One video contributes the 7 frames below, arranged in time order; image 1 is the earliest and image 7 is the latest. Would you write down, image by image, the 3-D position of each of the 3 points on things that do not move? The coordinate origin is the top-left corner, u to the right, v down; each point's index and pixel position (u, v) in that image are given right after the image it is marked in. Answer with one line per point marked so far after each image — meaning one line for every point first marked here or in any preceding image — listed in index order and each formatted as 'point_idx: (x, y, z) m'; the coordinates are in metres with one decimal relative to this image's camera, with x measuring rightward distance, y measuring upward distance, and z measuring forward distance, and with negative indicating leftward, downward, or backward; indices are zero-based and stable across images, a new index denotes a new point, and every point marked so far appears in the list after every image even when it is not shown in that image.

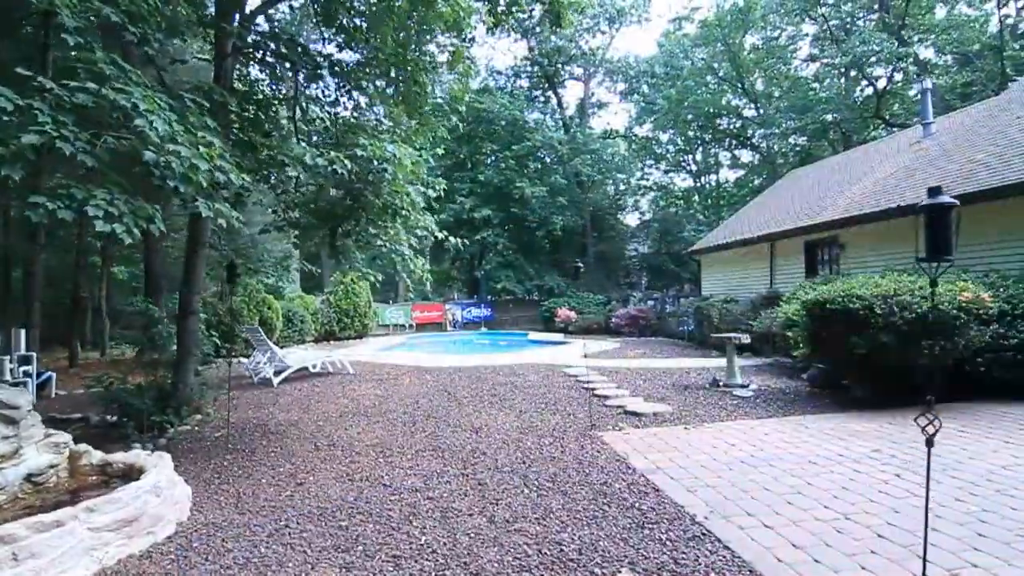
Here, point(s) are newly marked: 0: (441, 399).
0: (-1.0, -1.5, +7.3) m
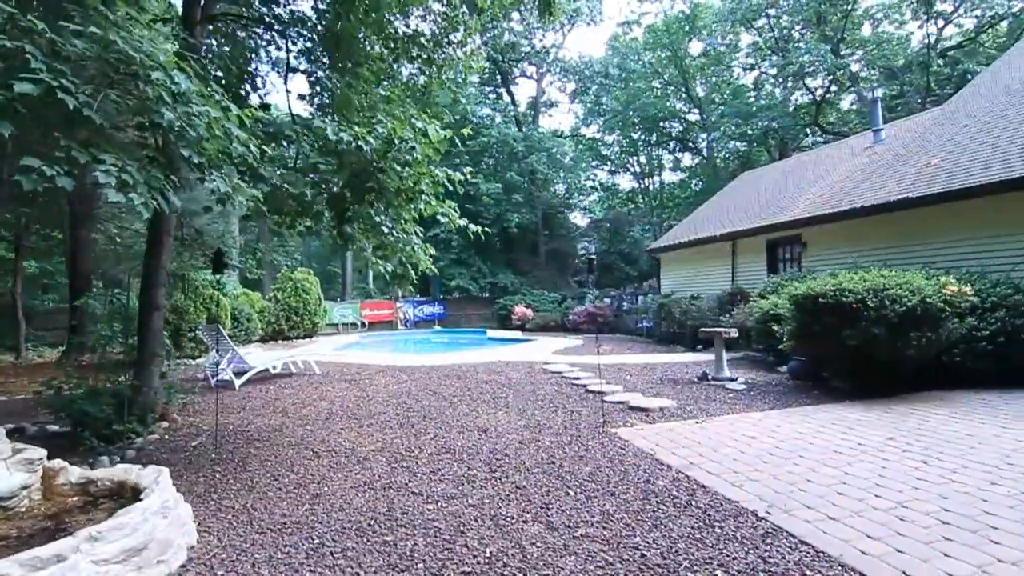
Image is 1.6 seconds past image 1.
0: (-1.1, -1.5, +7.0) m
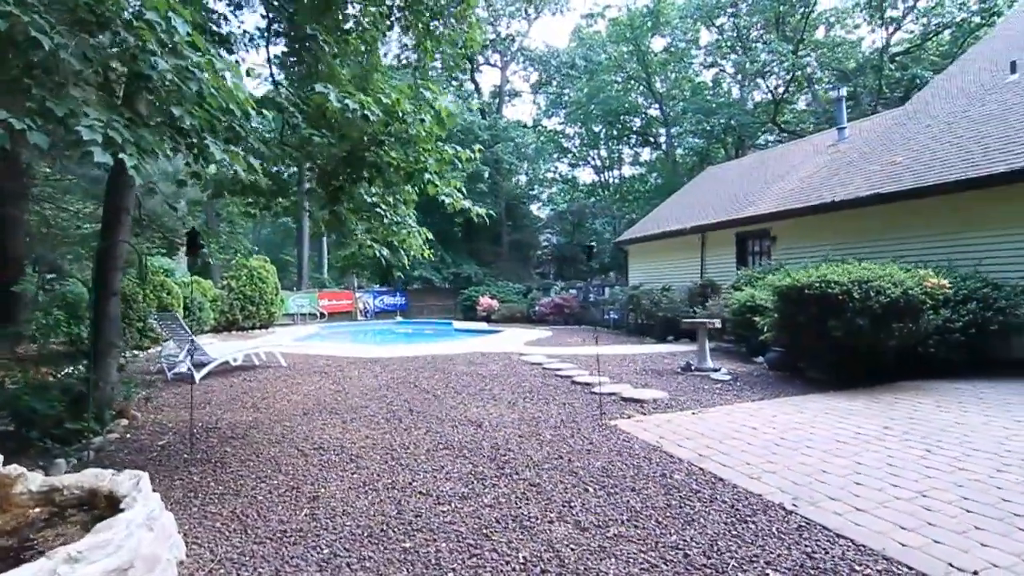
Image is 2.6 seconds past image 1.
0: (-1.3, -1.3, +6.7) m
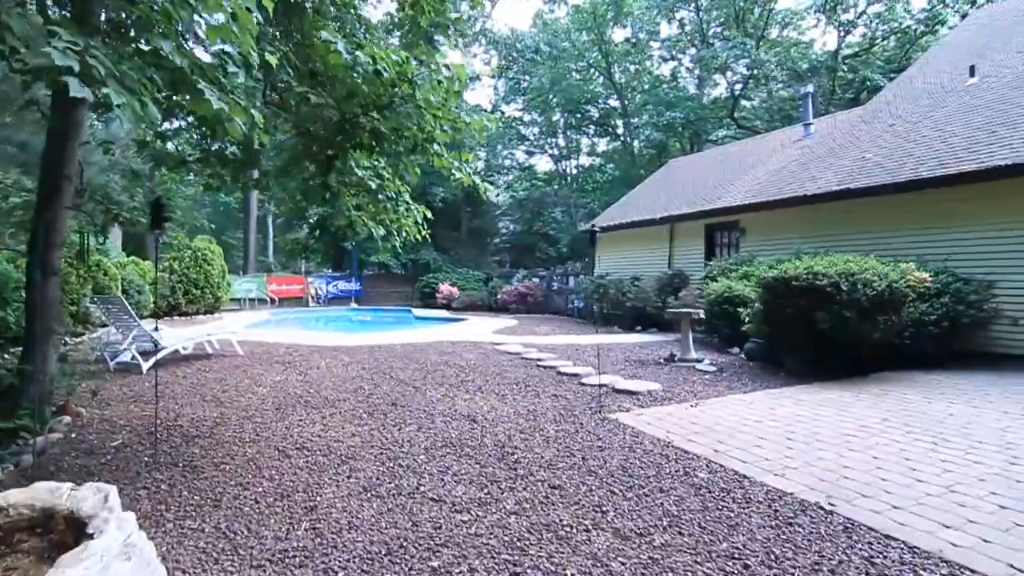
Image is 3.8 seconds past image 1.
0: (-1.4, -1.1, +6.2) m
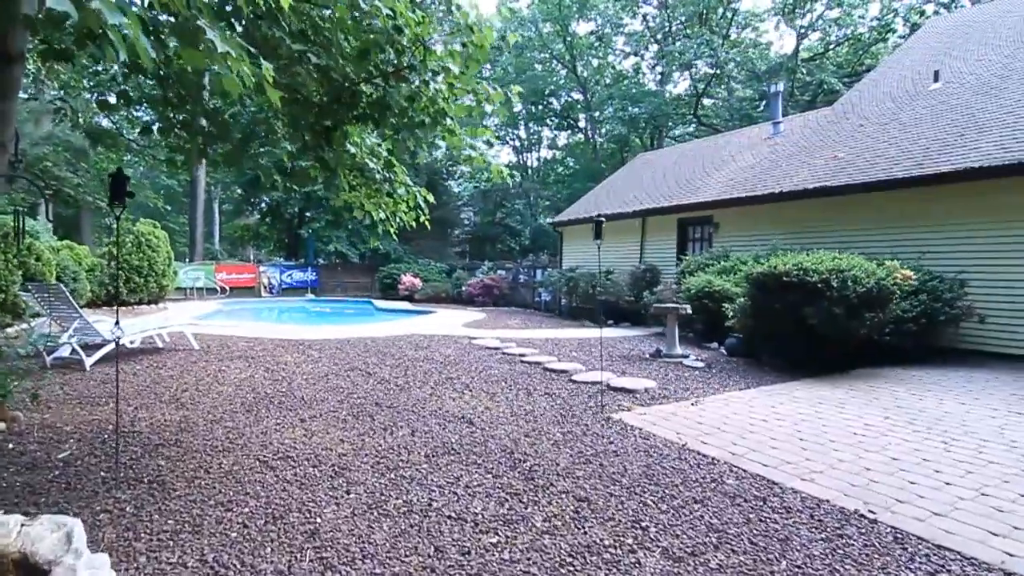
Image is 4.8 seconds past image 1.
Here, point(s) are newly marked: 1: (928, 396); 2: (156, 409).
0: (-1.6, -1.0, +5.8) m
1: (+4.1, -1.1, +5.3) m
2: (-3.1, -1.1, +4.7) m
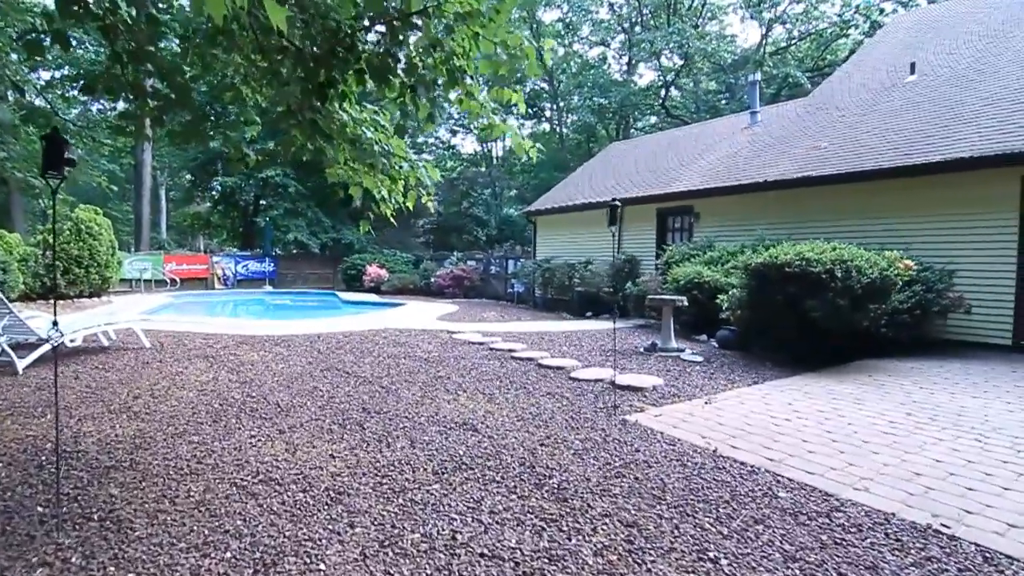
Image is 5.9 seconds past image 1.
0: (-1.6, -0.9, +5.3) m
1: (+4.1, -1.0, +5.2) m
2: (-3.0, -1.0, +4.0) m
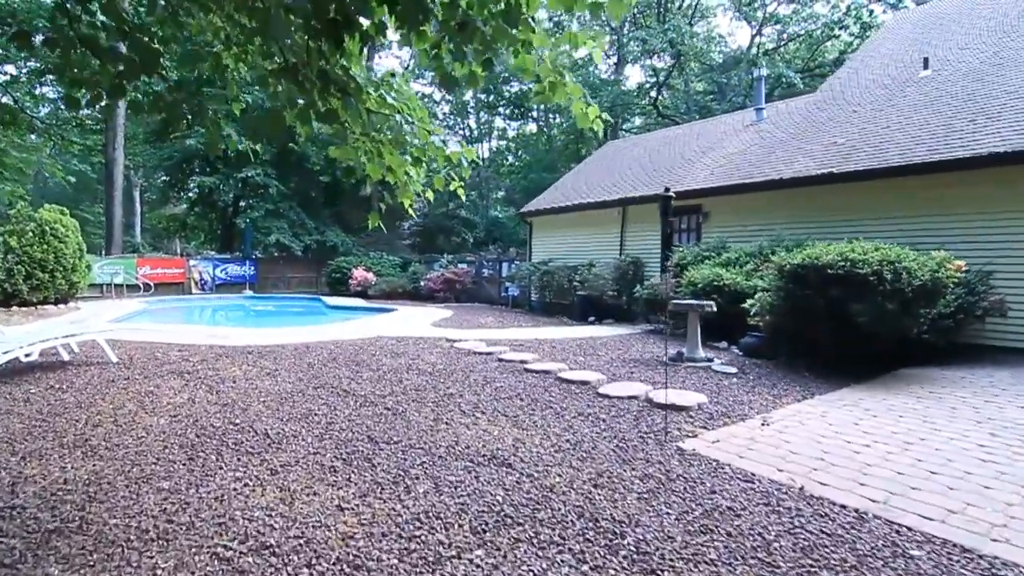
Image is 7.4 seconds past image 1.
0: (-1.4, -1.0, +4.6) m
1: (+4.3, -1.0, +4.7) m
2: (-2.8, -1.0, +3.3) m
